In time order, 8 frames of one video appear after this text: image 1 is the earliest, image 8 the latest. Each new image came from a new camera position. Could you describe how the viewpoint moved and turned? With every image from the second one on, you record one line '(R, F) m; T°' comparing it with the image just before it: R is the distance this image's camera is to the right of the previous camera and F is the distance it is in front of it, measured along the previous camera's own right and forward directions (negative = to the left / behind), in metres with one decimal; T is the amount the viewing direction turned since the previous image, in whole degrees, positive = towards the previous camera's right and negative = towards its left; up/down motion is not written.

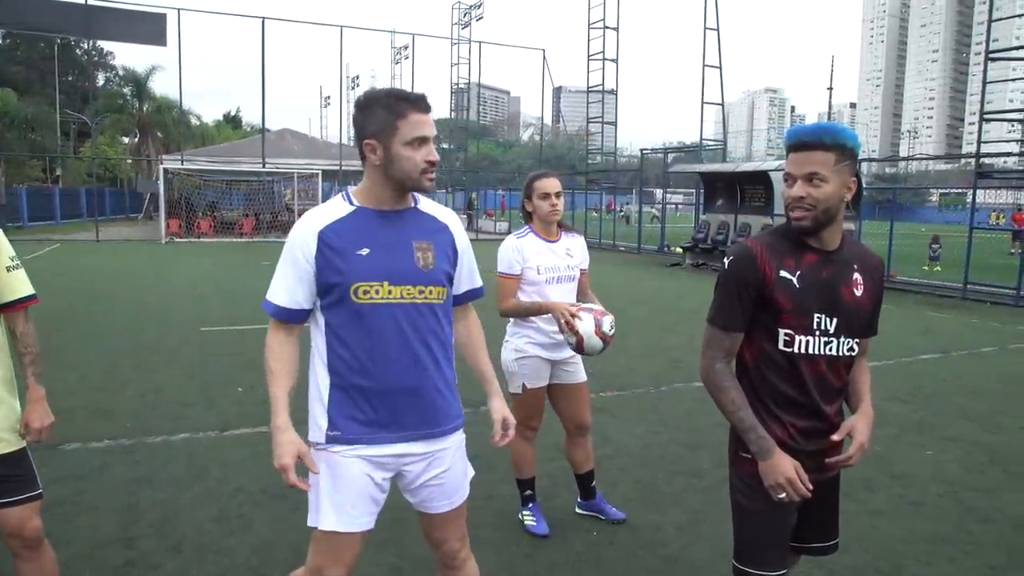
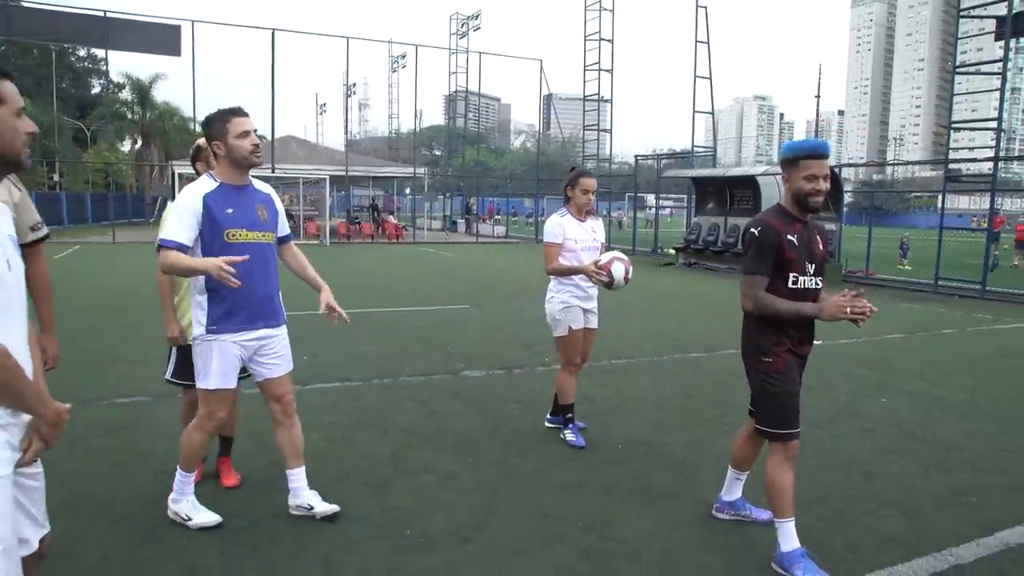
(-0.3, -1.2) m; +1°
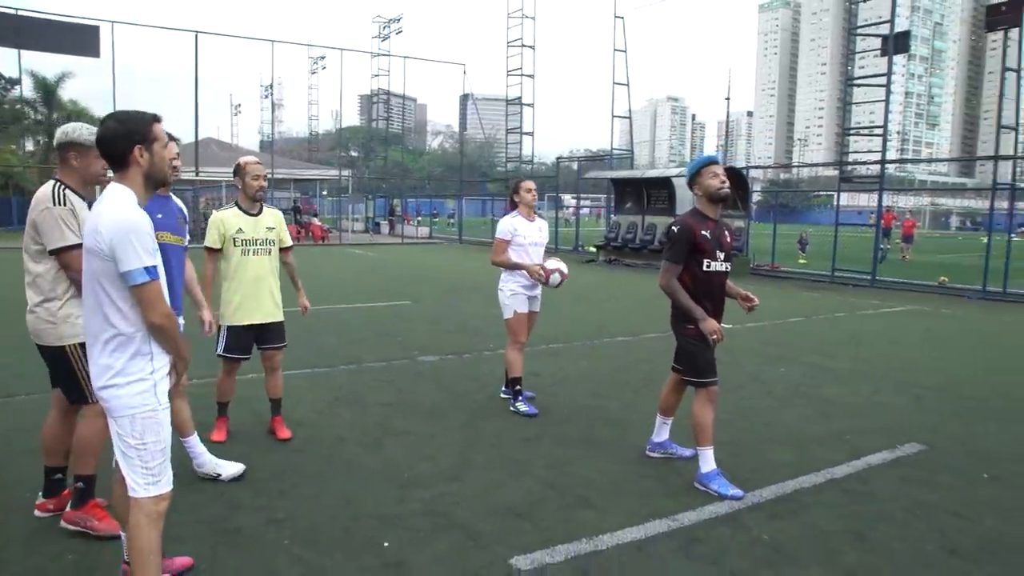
(-0.3, -0.9) m; +5°
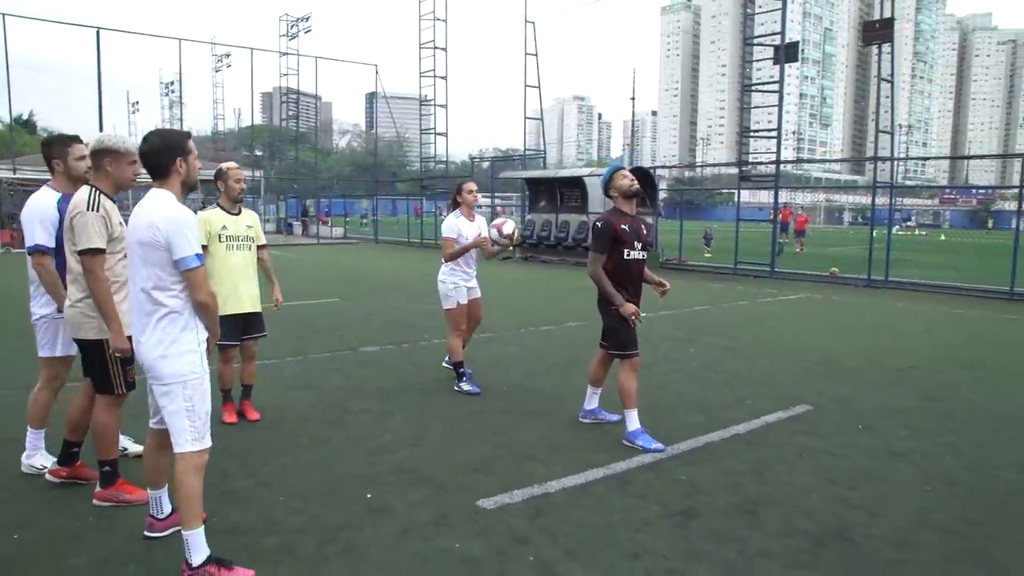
(-0.2, -0.7) m; +6°
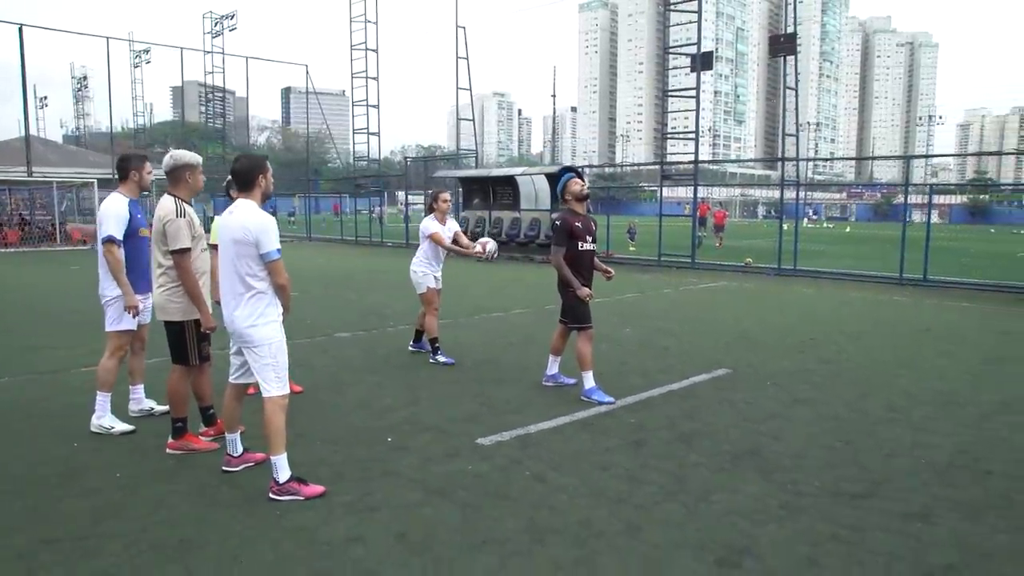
(-0.4, -1.1) m; +5°
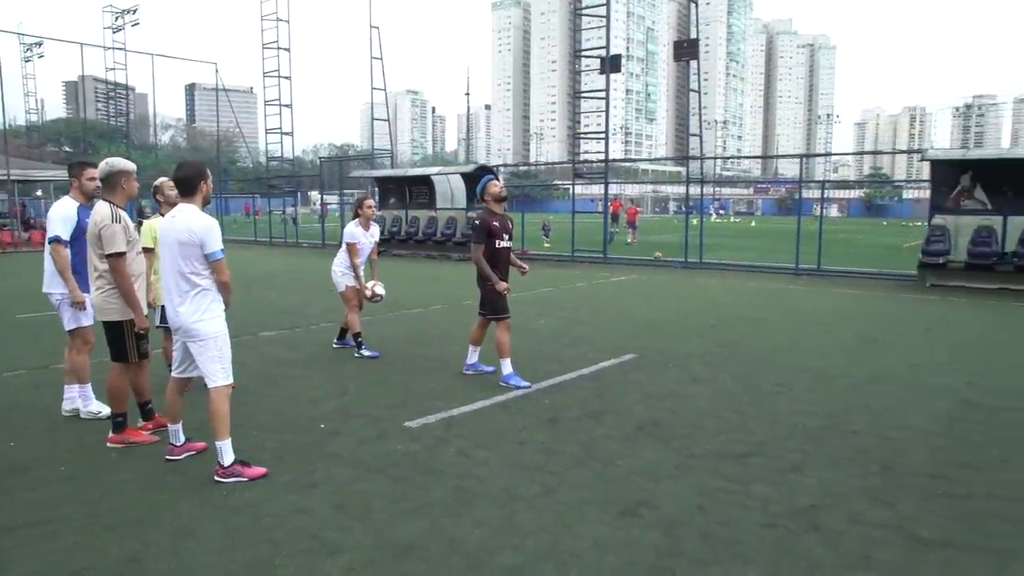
(0.0, -0.5) m; +6°
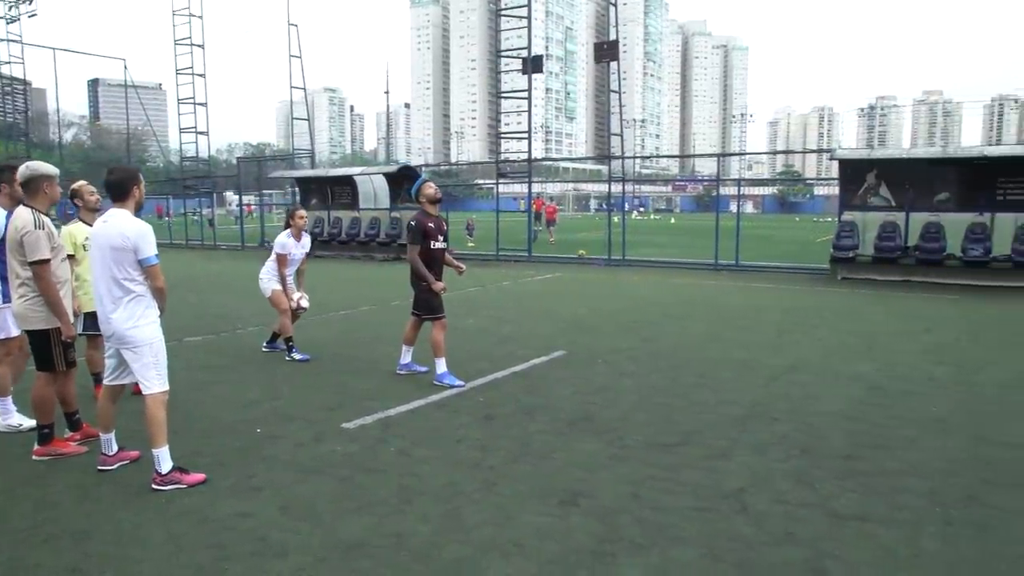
(-0.1, -0.1) m; +5°
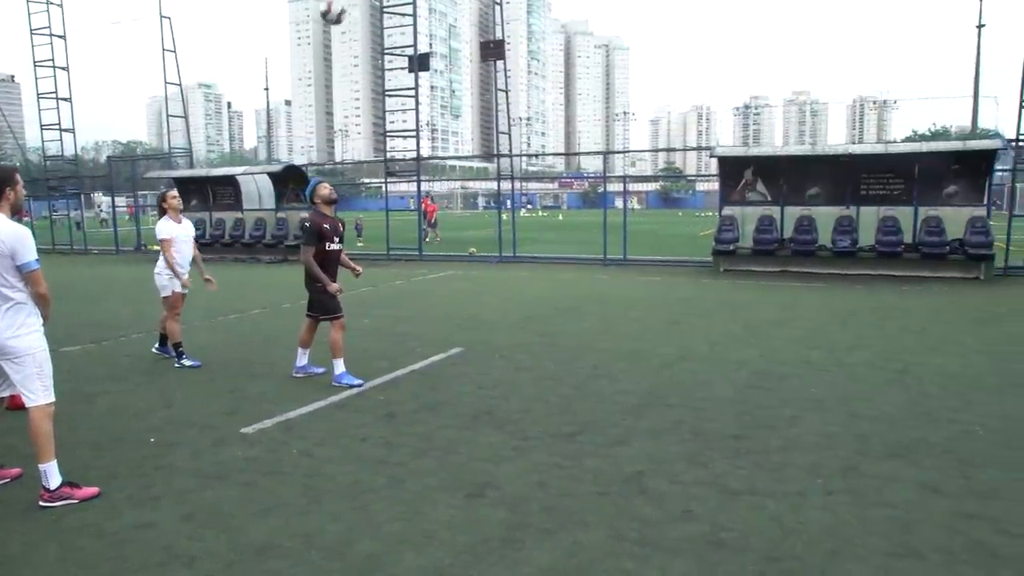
(-0.1, -0.1) m; +7°
